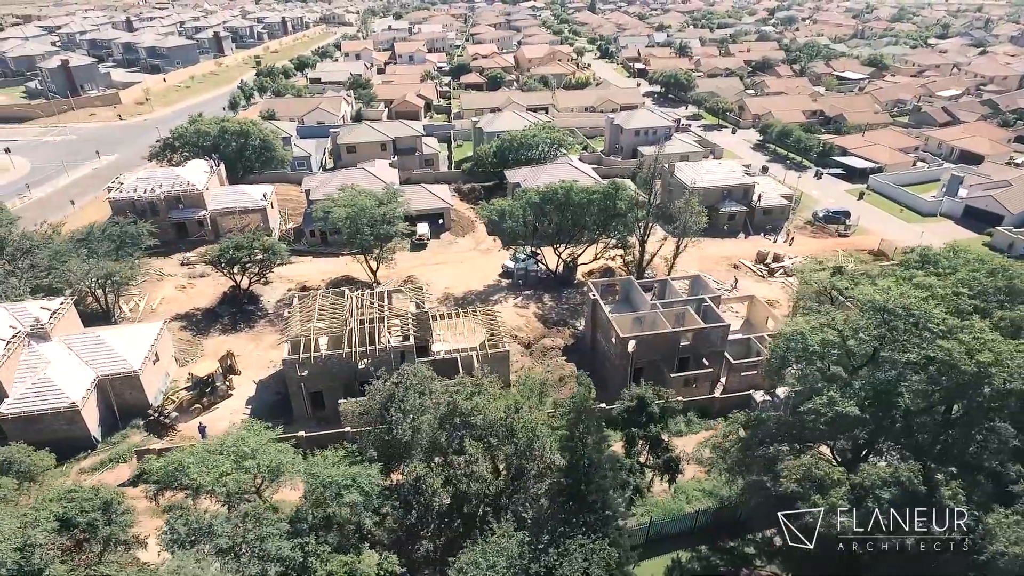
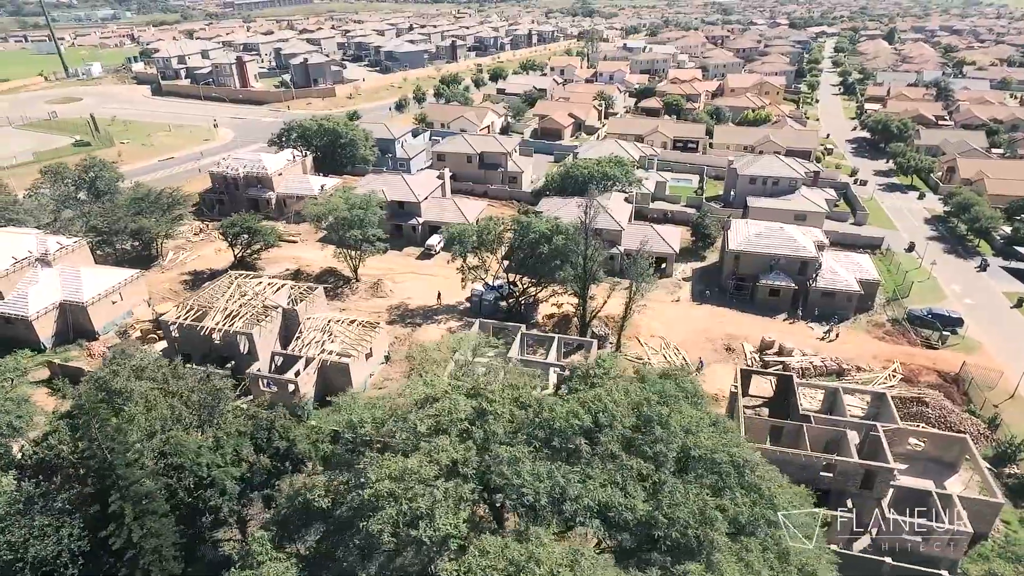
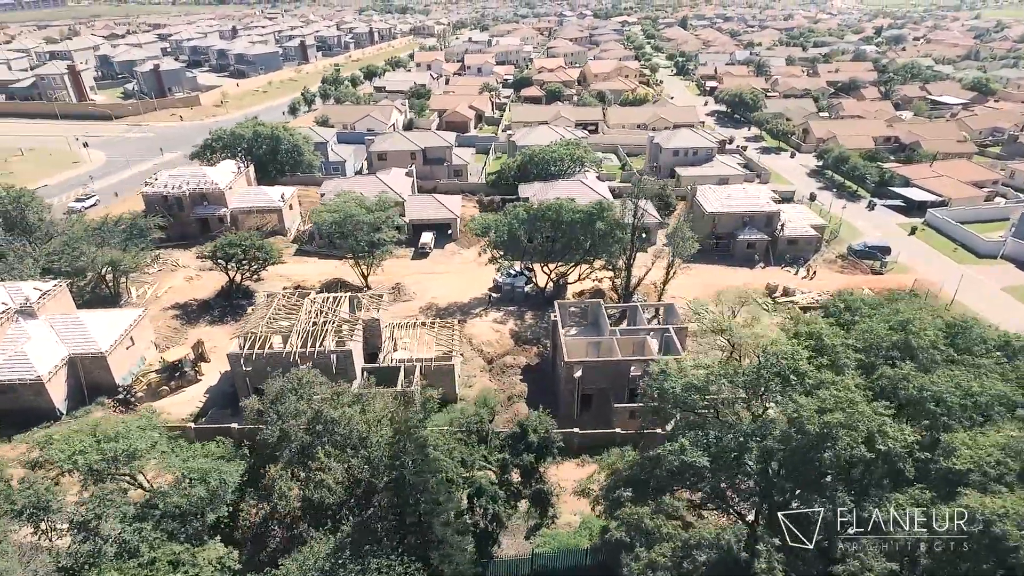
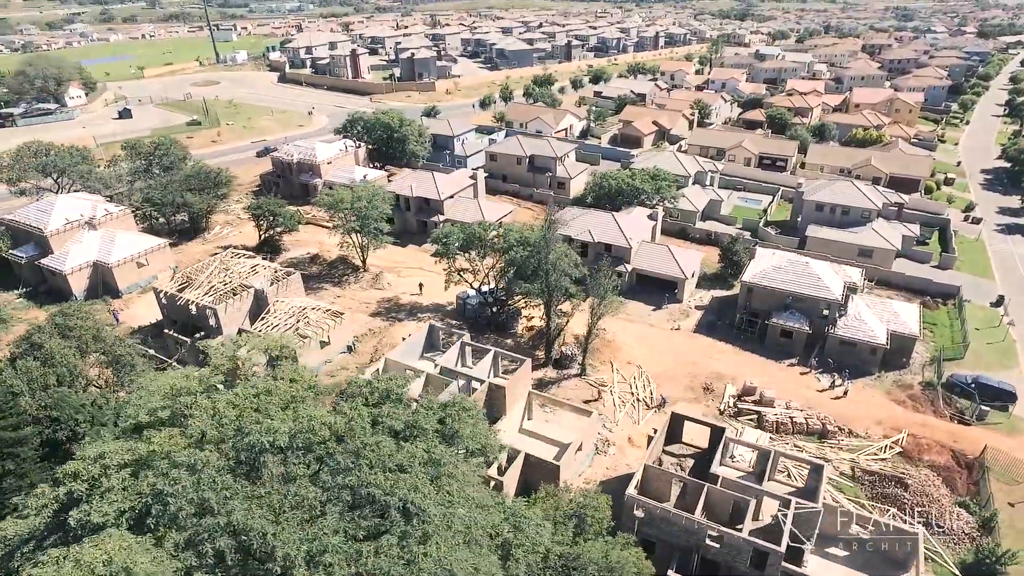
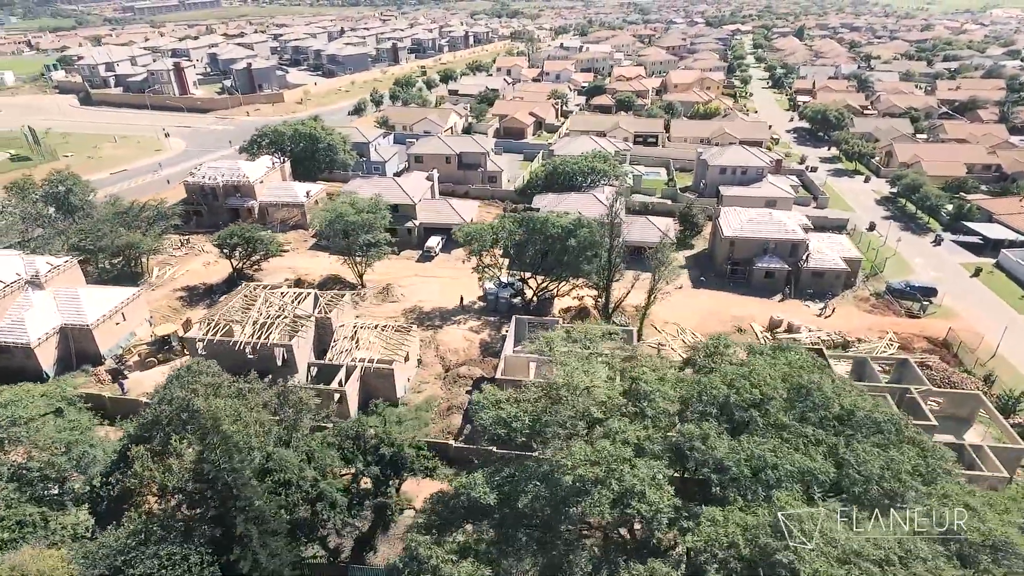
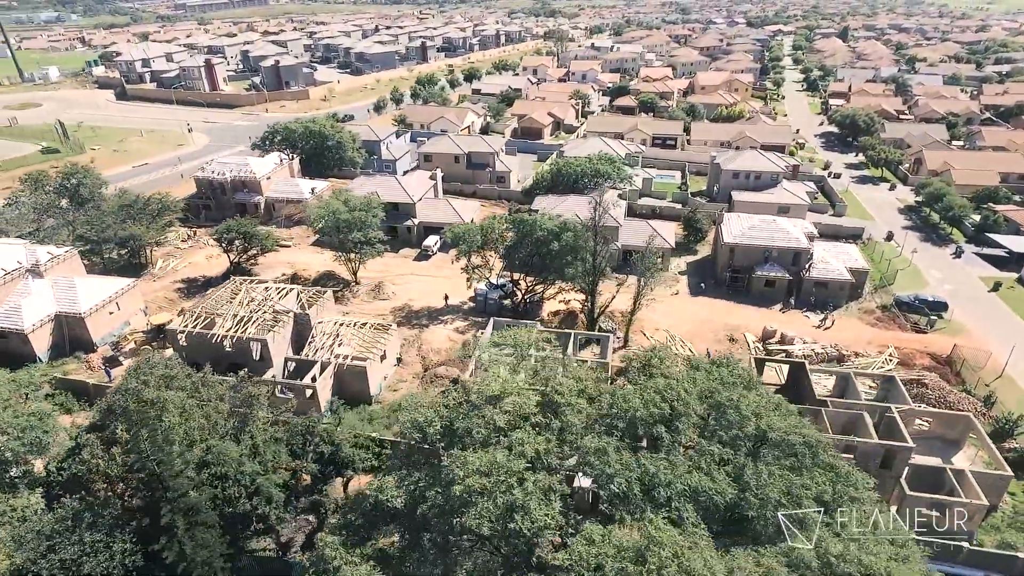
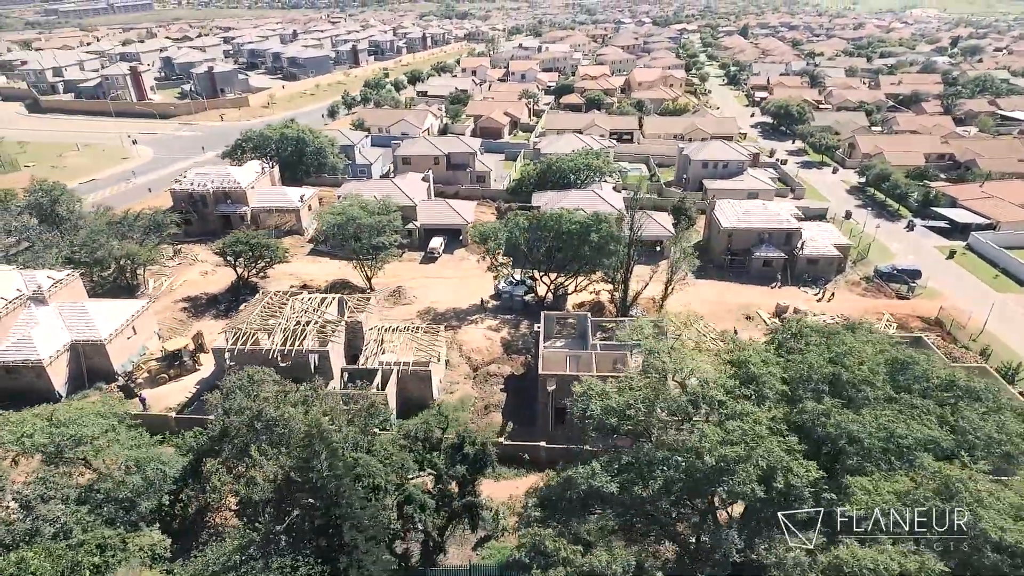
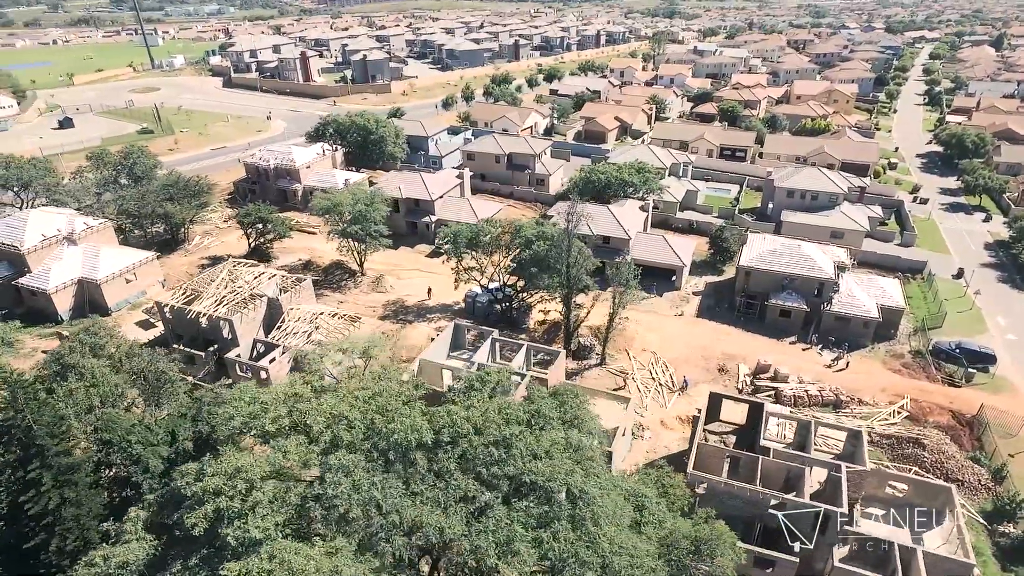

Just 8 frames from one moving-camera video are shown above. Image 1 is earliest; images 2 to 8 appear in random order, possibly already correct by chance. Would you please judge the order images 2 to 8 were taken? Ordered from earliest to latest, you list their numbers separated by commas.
3, 7, 5, 6, 2, 8, 4
